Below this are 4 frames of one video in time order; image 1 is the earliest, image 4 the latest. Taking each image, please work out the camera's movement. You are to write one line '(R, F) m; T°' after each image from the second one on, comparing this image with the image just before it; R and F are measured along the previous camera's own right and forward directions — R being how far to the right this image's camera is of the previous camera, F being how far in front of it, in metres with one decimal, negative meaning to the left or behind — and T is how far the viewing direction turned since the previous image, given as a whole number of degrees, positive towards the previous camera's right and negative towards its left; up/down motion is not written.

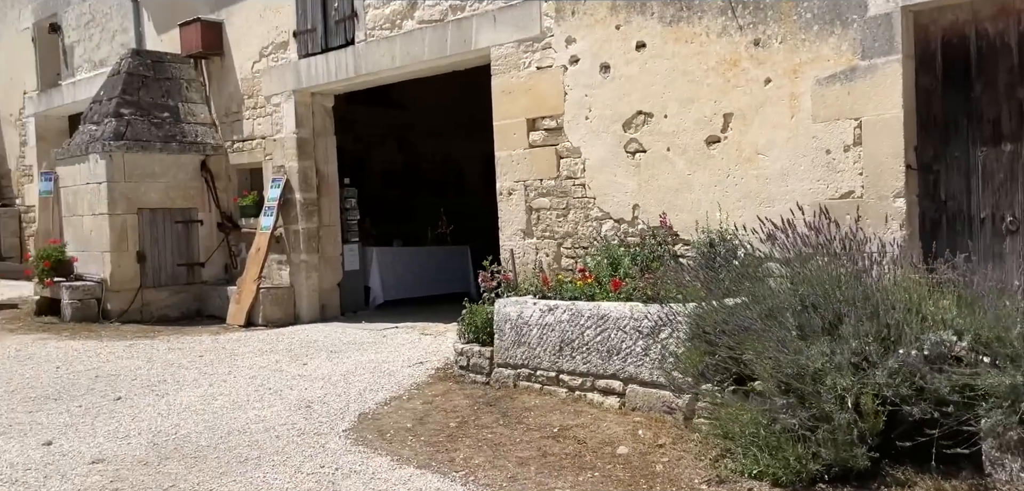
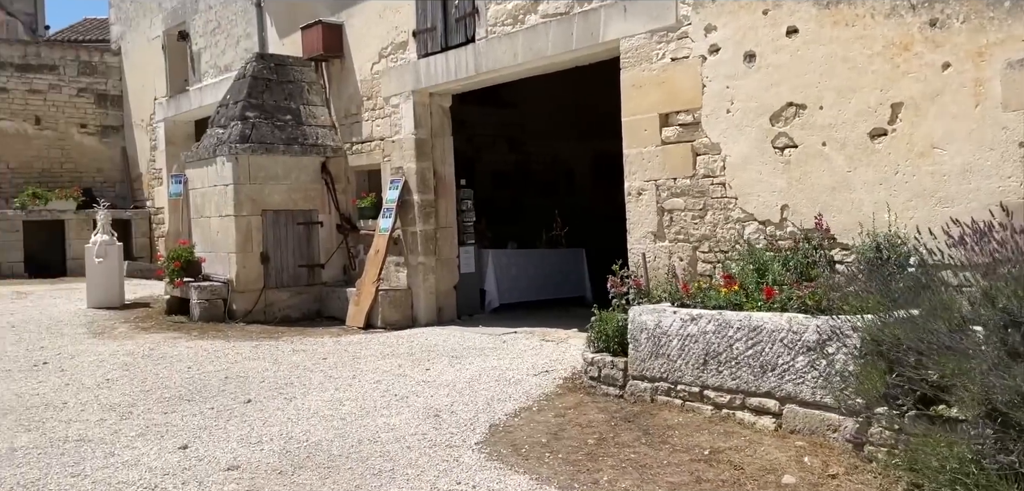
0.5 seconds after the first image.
(-0.2, +0.3) m; -7°
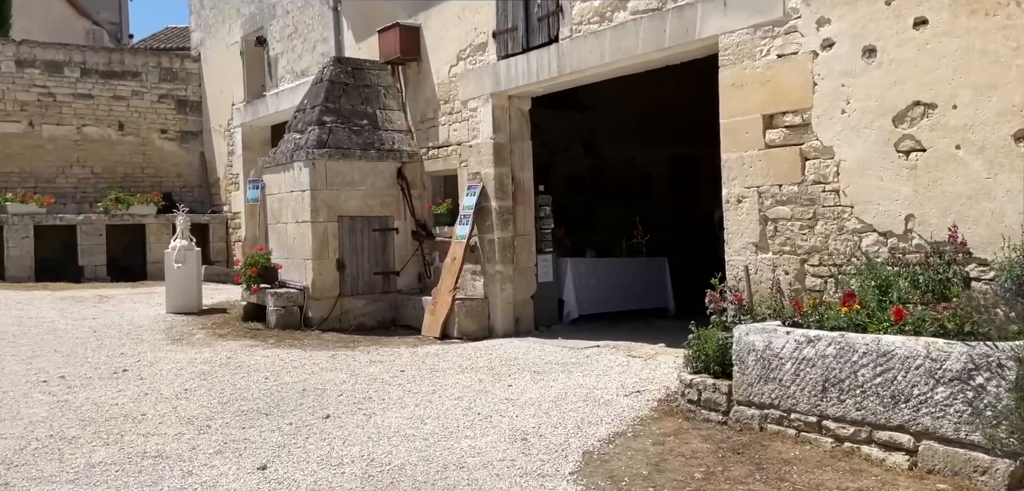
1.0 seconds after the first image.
(-0.1, +0.3) m; -4°
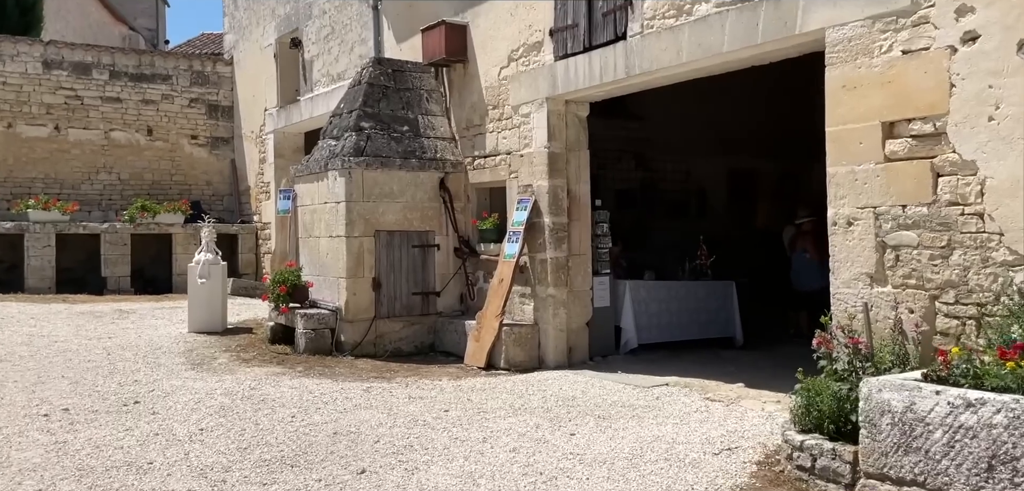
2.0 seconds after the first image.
(-0.2, +0.8) m; -2°
